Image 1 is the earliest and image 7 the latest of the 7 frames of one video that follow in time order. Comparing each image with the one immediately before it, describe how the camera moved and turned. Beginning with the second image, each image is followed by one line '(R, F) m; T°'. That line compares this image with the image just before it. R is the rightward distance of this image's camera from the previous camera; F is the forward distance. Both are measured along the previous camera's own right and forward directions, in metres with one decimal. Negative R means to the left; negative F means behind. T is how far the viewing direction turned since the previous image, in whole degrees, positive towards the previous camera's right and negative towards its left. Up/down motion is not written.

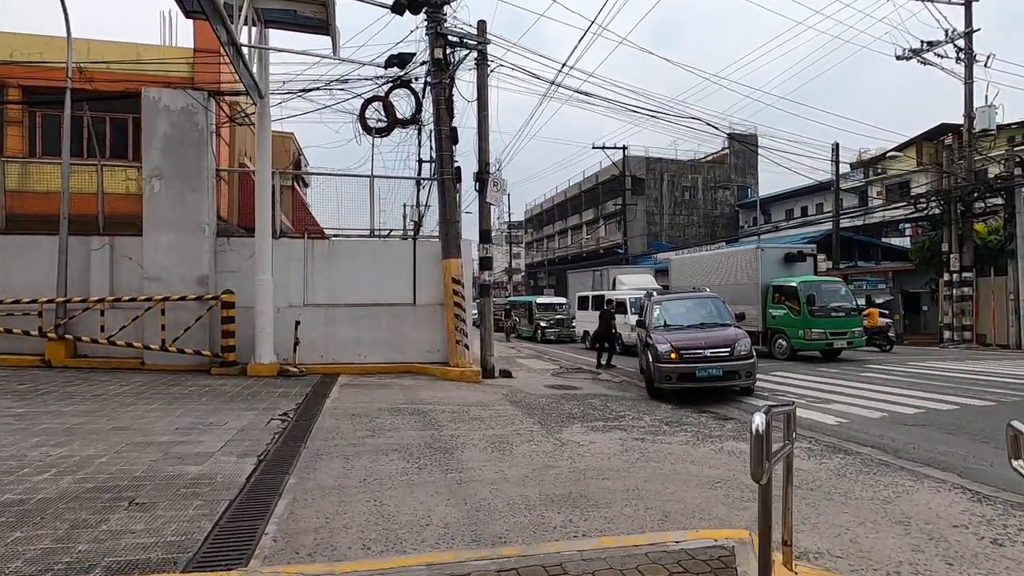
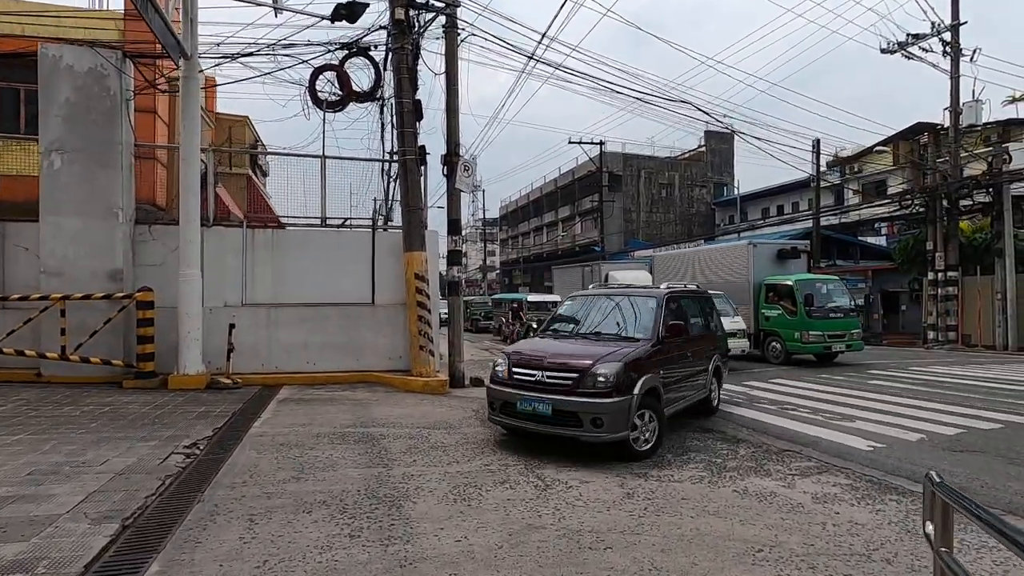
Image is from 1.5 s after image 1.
(+0.1, +1.7) m; +3°
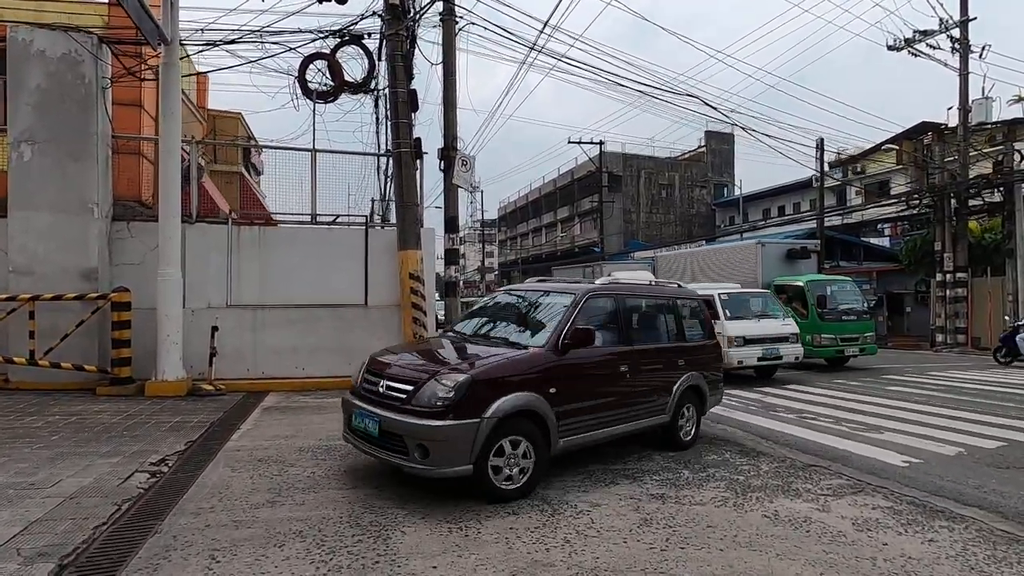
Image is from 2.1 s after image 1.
(0.0, +0.6) m; 0°
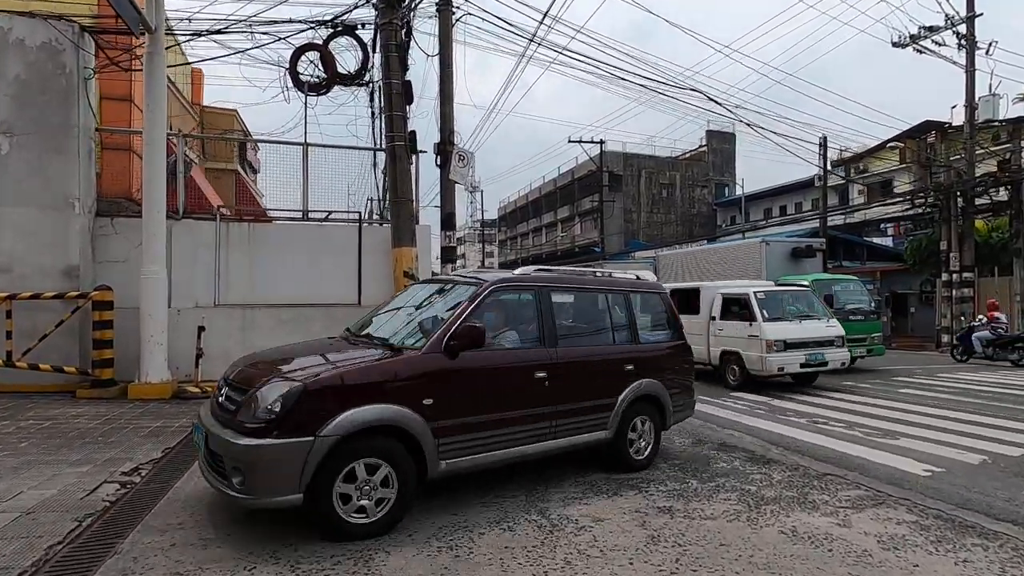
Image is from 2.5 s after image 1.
(0.0, +0.4) m; 0°
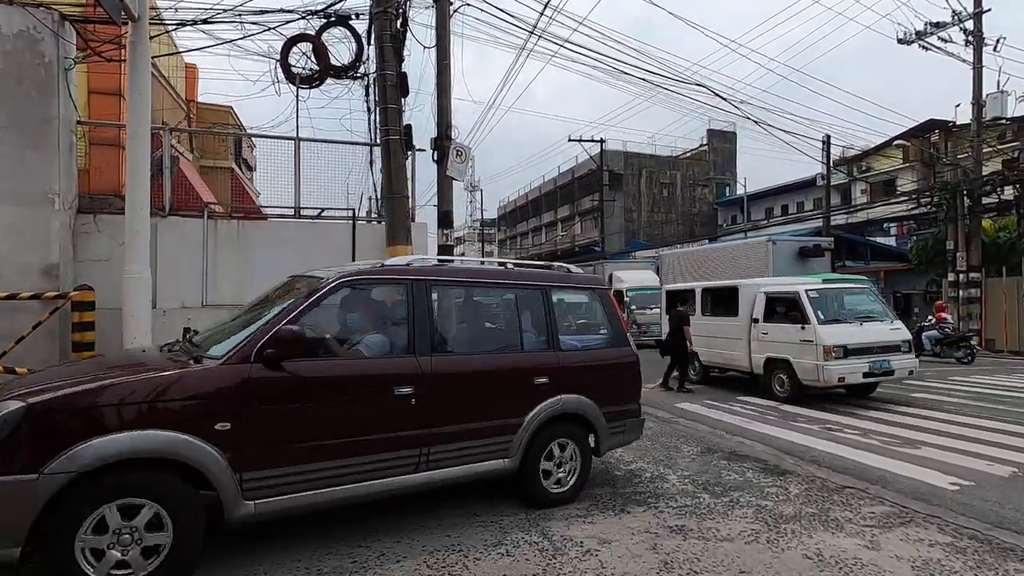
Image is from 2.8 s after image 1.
(0.0, +0.4) m; 0°
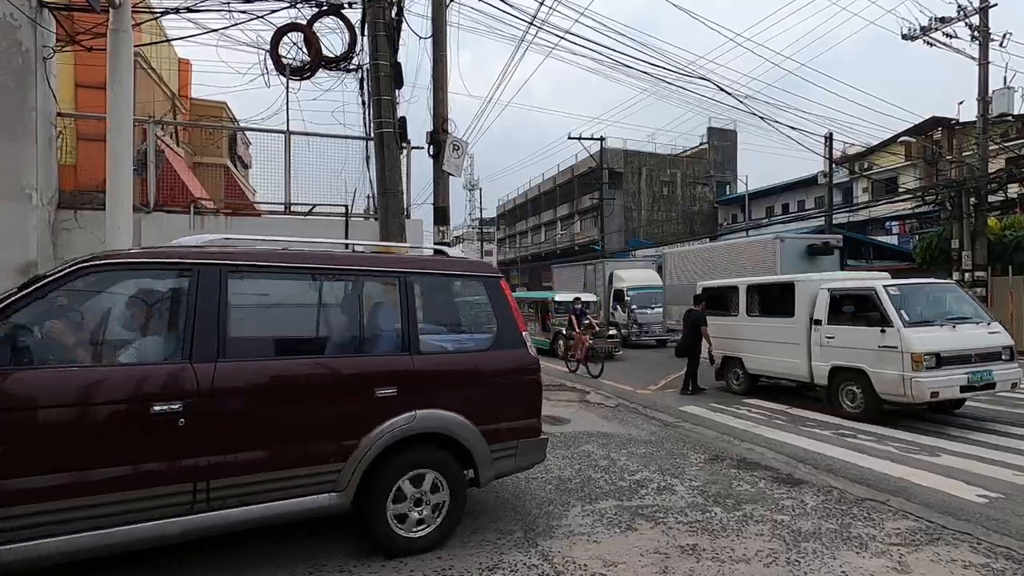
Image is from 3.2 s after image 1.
(0.0, +0.4) m; 0°
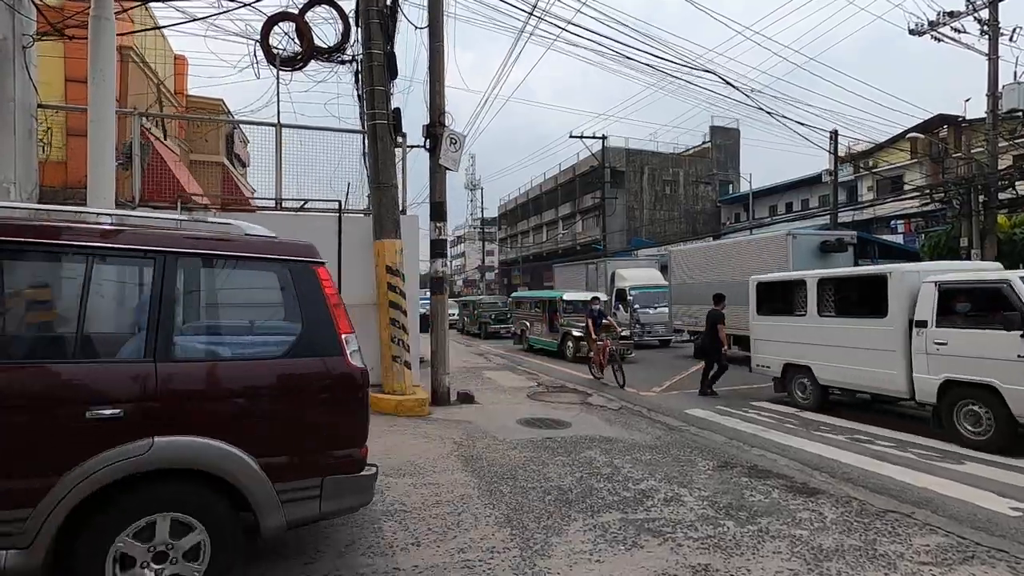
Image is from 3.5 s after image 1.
(+0.1, +0.4) m; 0°
